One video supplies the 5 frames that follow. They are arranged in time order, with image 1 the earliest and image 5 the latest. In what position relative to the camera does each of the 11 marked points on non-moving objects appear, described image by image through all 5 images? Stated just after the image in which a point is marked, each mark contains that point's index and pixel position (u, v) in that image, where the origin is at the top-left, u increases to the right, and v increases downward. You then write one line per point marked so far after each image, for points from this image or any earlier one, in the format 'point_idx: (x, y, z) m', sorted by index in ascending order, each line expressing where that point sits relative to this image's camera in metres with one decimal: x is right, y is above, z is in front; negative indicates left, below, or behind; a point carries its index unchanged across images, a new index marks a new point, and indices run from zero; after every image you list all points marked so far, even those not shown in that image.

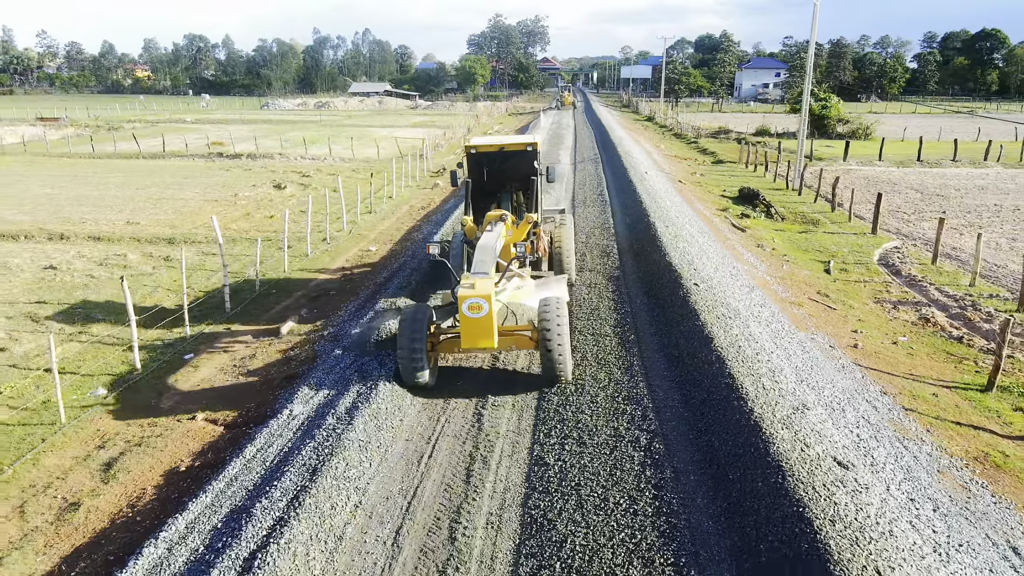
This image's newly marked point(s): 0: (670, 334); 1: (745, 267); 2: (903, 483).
0: (+2.0, -0.5, +9.0) m
1: (+4.6, +0.4, +14.1) m
2: (+3.3, -1.6, +6.2) m
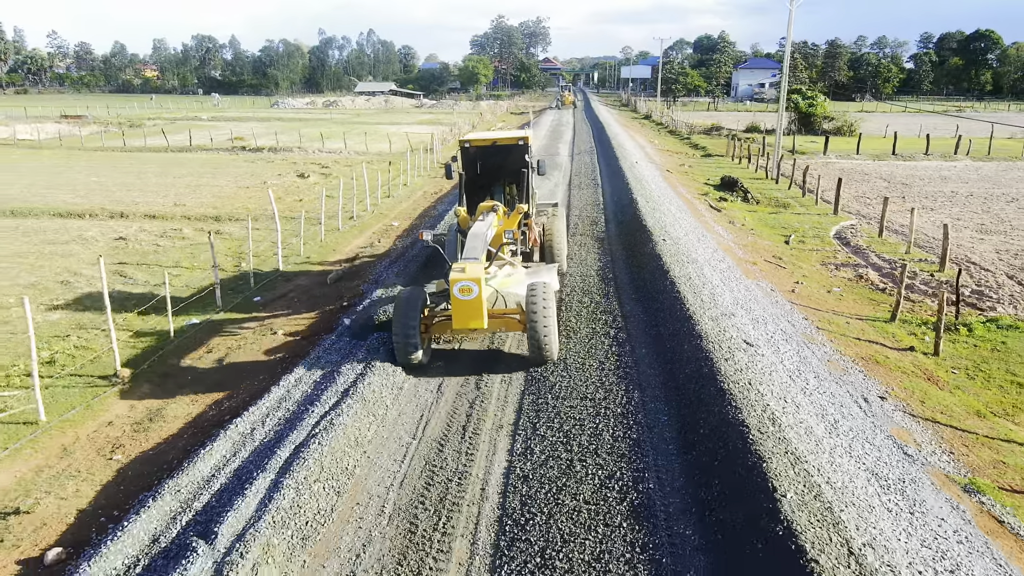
0: (+2.1, +0.2, +11.6) m
1: (+4.7, +1.2, +16.6) m
2: (+3.4, -0.8, +8.7) m
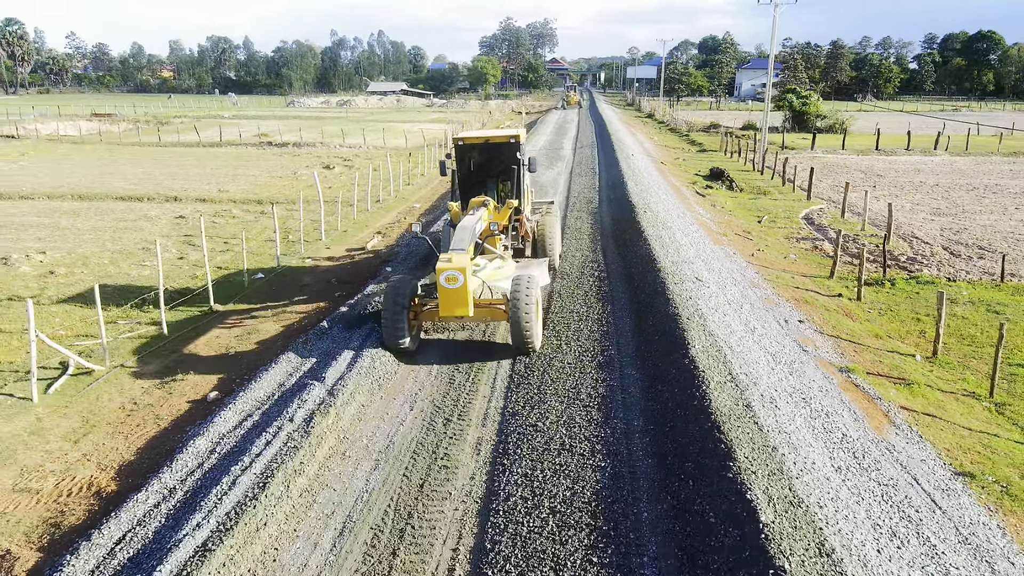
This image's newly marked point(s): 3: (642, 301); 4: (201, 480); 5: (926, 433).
0: (+2.2, +1.0, +14.2) m
1: (+4.9, +2.0, +19.2) m
2: (+3.5, -0.1, +11.3) m
3: (+1.8, -0.2, +10.0) m
4: (-2.7, -1.6, +6.1) m
5: (+4.4, -1.5, +7.6) m
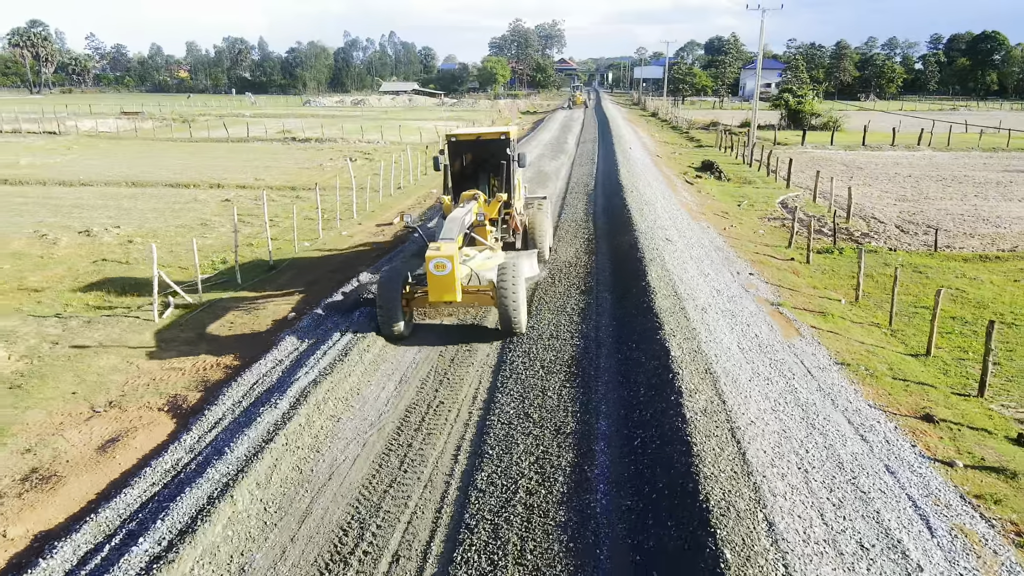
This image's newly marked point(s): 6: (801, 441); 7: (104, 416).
0: (+2.3, +1.8, +16.9) m
1: (+5.1, +2.7, +21.9) m
2: (+3.6, +0.7, +14.0) m
3: (+1.9, +0.6, +12.7) m
4: (-2.6, -0.8, +8.8) m
5: (+4.5, -0.8, +10.2) m
6: (+2.5, -1.3, +6.4) m
7: (-4.5, -1.4, +7.9) m
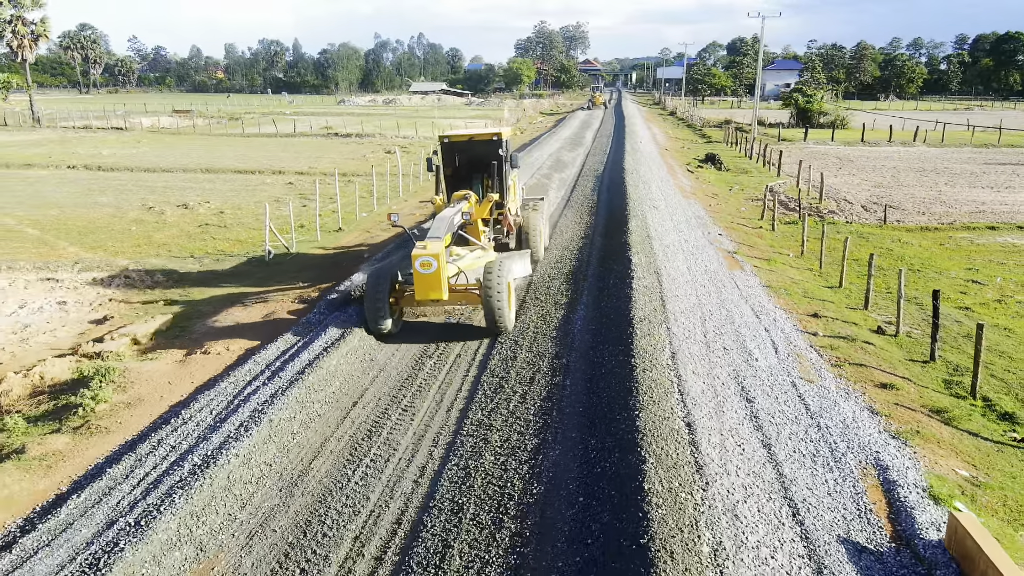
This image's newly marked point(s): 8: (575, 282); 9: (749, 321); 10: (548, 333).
0: (+2.9, +2.8, +20.6) m
1: (+5.8, +3.8, +25.5) m
2: (+4.1, +1.7, +17.6) m
3: (+2.3, +1.6, +16.4) m
4: (-2.3, +0.2, +12.6) m
5: (+4.8, +0.2, +13.9) m
6: (+2.8, -0.3, +10.1) m
7: (-4.2, -0.3, +11.8) m
8: (+1.0, +0.1, +11.3) m
9: (+3.4, -0.5, +10.1) m
10: (+0.5, -0.6, +9.0) m
